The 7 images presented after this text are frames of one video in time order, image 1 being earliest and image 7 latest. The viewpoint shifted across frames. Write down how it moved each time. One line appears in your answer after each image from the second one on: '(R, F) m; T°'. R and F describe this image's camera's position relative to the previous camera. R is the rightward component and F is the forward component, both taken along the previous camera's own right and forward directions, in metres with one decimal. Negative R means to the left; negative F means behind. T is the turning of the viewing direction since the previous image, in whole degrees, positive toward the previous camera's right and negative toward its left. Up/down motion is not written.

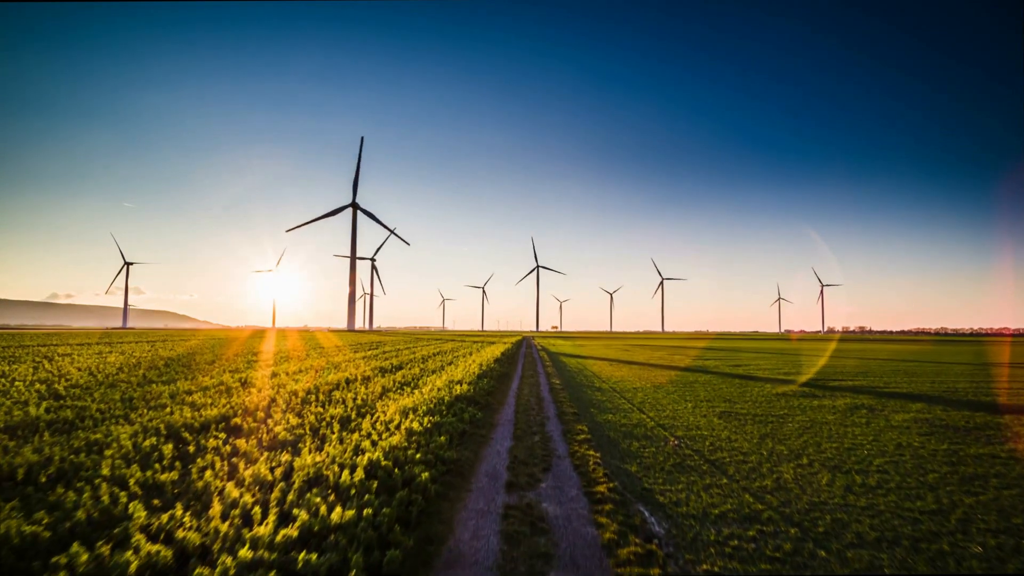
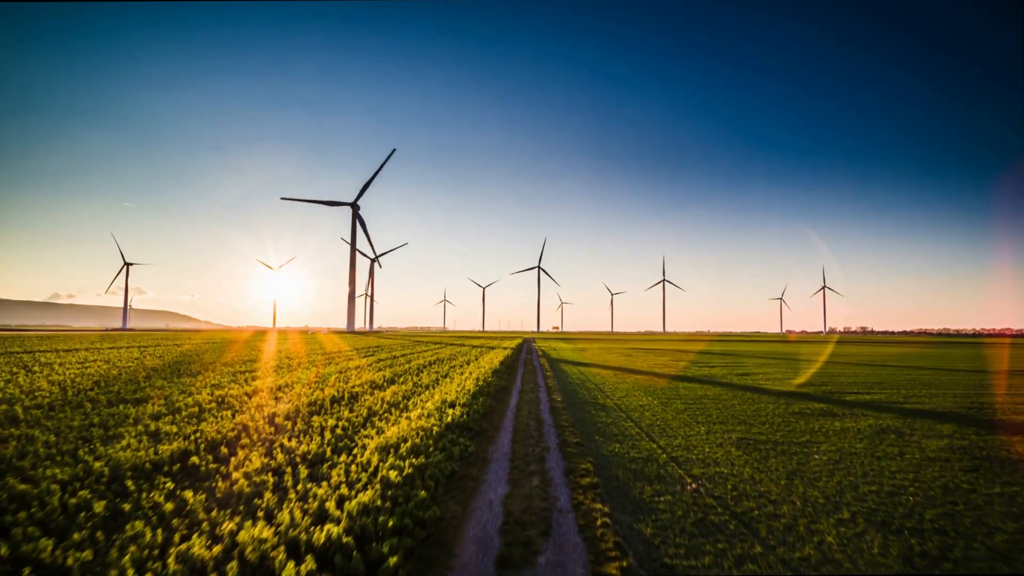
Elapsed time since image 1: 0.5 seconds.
(0.0, +0.5) m; 0°
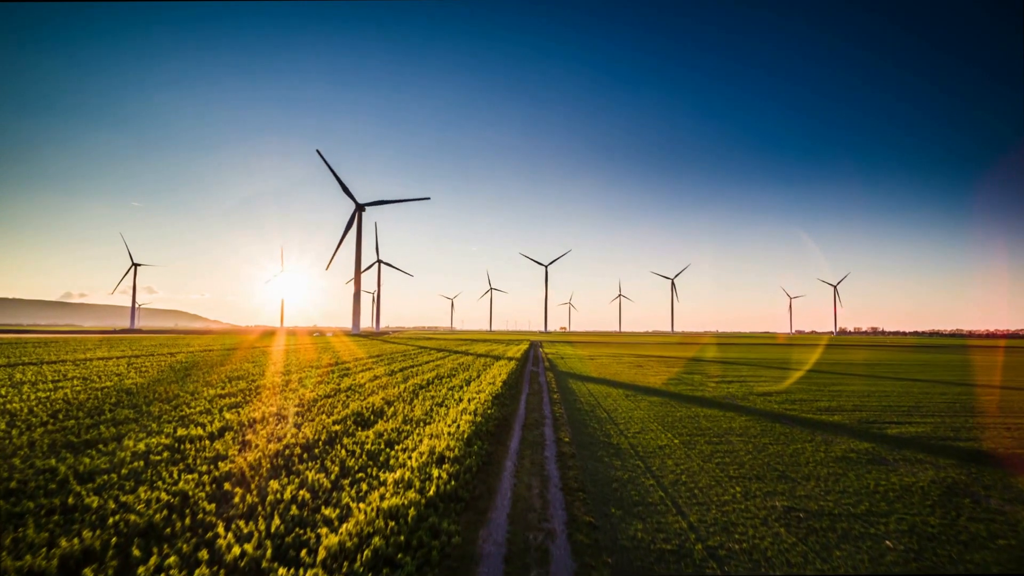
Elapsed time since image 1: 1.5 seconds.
(+0.1, +0.9) m; -1°
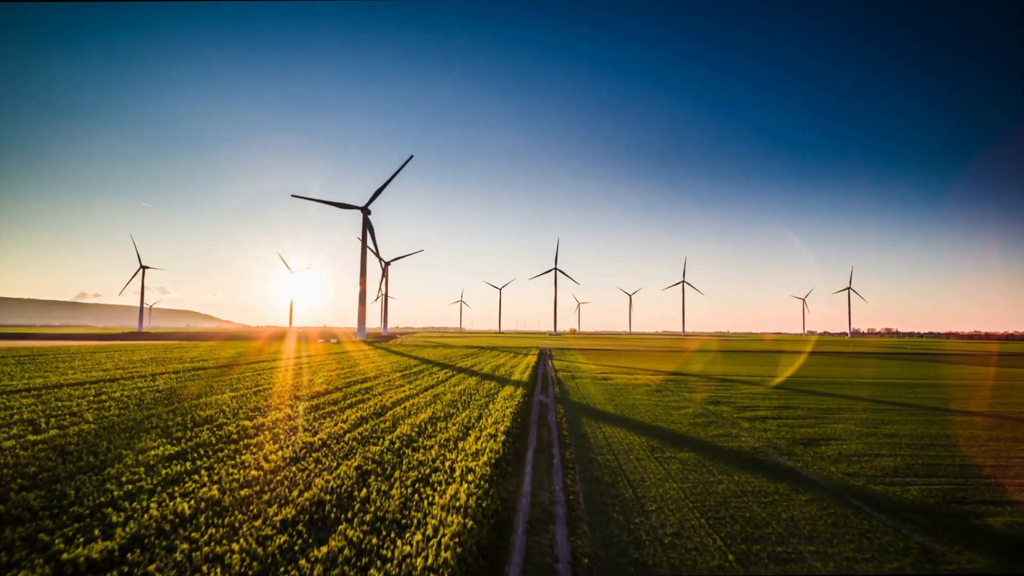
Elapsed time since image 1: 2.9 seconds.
(+0.1, +1.7) m; -1°
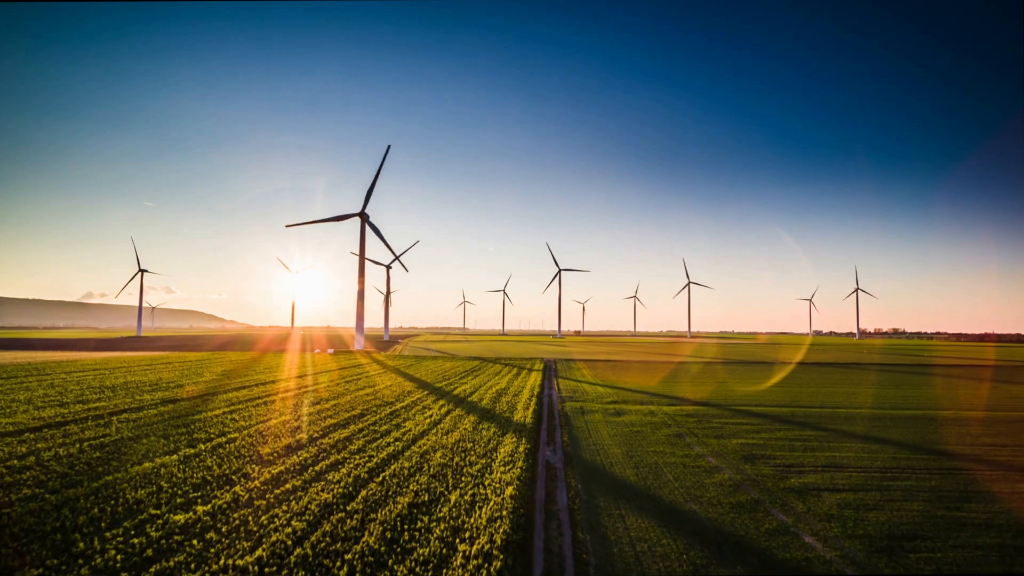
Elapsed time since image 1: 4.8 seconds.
(+0.1, +2.4) m; -1°
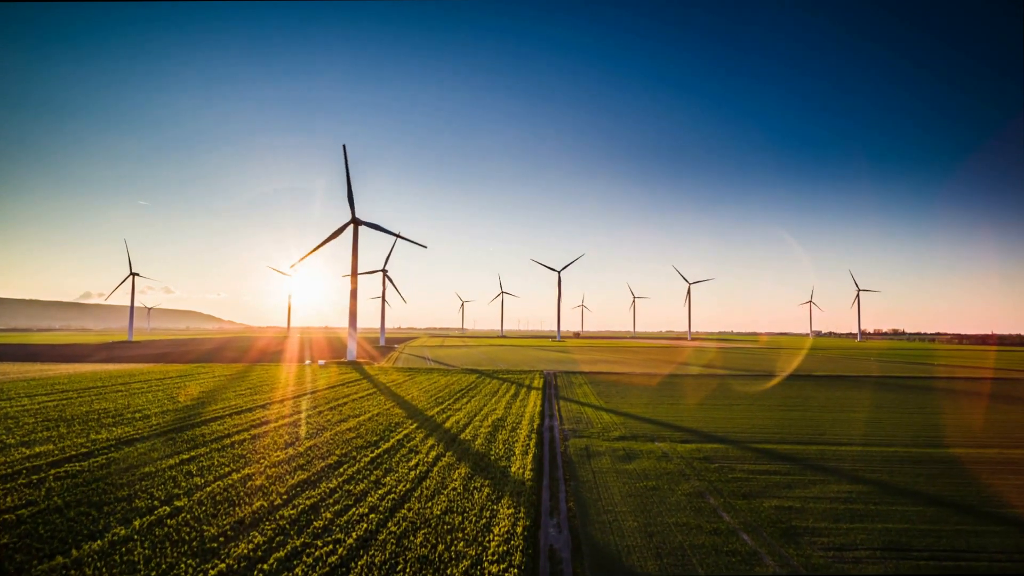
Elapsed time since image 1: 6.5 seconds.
(+0.1, +2.3) m; 0°
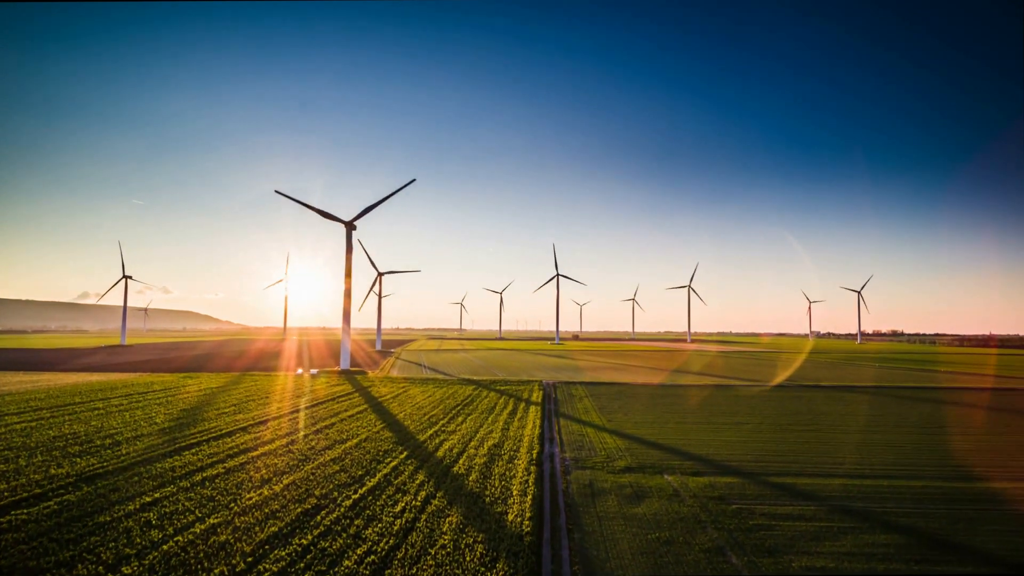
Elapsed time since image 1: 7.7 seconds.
(+0.1, +1.7) m; 0°
